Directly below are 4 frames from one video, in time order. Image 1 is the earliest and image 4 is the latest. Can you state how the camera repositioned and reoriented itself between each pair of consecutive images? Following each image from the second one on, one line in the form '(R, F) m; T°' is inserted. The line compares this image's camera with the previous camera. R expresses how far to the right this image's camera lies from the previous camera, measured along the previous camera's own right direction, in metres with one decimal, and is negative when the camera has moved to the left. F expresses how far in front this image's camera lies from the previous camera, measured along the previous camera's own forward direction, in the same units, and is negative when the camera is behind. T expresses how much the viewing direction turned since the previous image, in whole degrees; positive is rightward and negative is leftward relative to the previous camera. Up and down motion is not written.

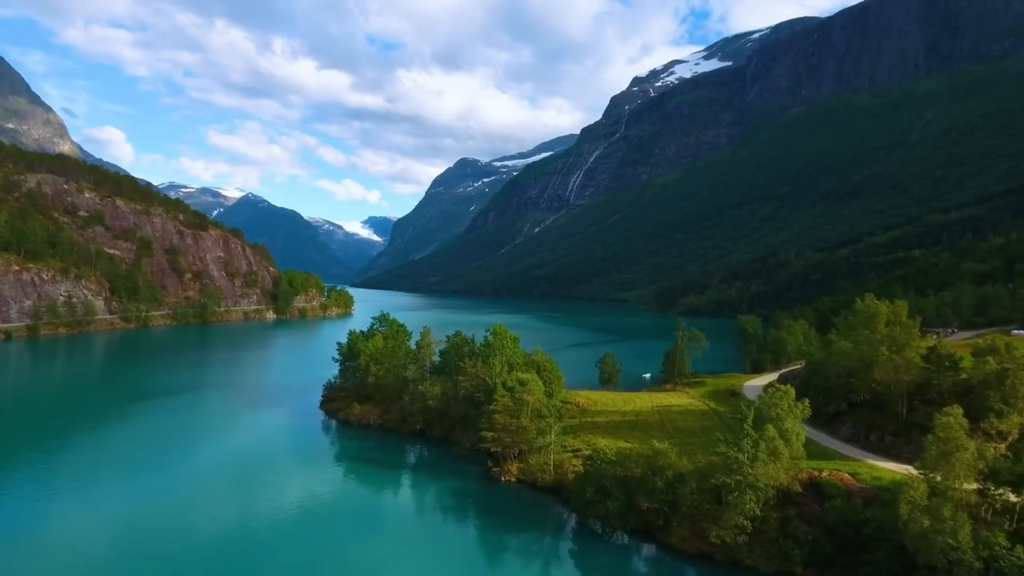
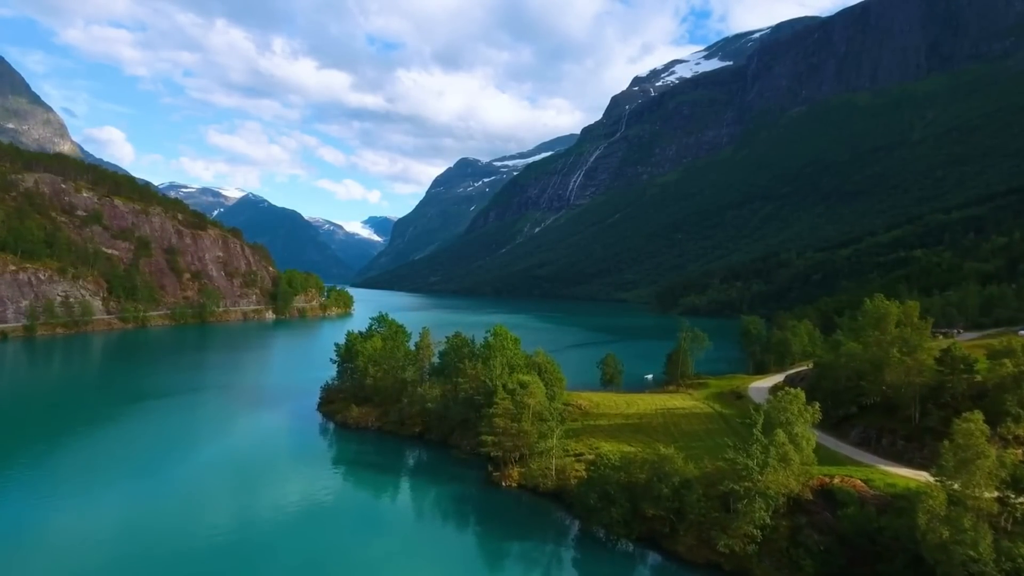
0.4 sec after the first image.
(0.0, +1.2) m; 0°
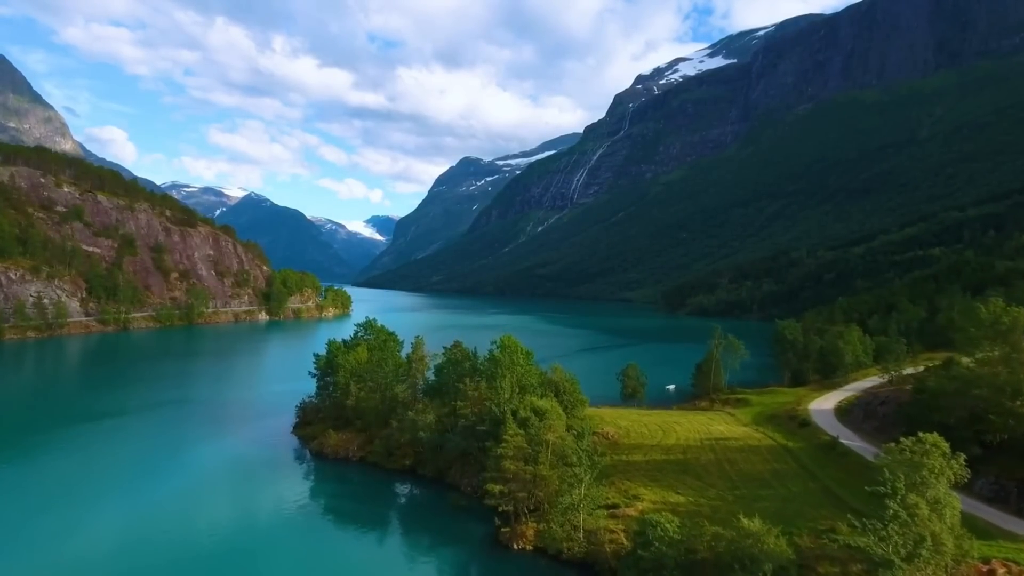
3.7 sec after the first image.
(-0.7, +11.0) m; 0°
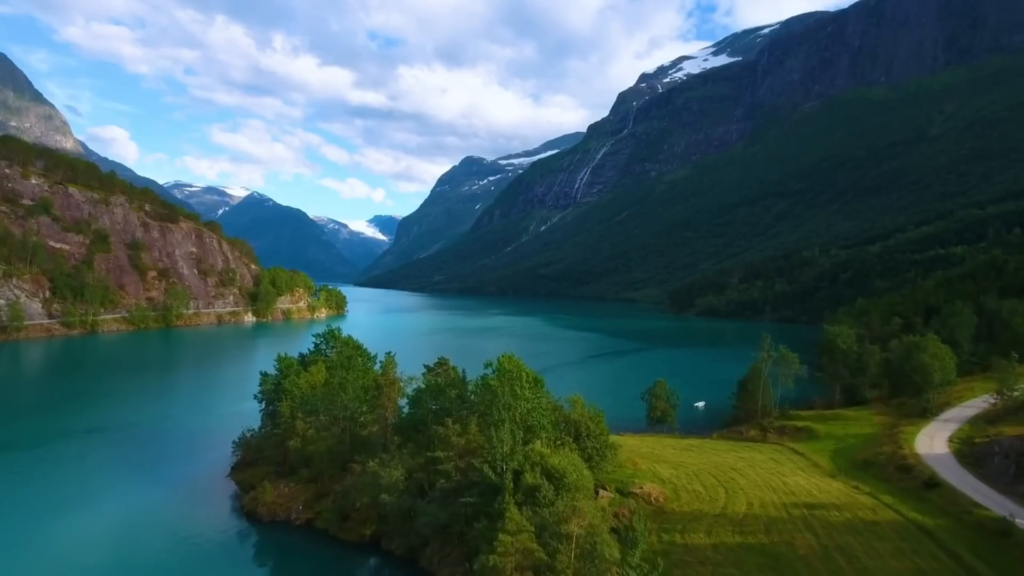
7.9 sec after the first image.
(0.0, +14.2) m; 0°
